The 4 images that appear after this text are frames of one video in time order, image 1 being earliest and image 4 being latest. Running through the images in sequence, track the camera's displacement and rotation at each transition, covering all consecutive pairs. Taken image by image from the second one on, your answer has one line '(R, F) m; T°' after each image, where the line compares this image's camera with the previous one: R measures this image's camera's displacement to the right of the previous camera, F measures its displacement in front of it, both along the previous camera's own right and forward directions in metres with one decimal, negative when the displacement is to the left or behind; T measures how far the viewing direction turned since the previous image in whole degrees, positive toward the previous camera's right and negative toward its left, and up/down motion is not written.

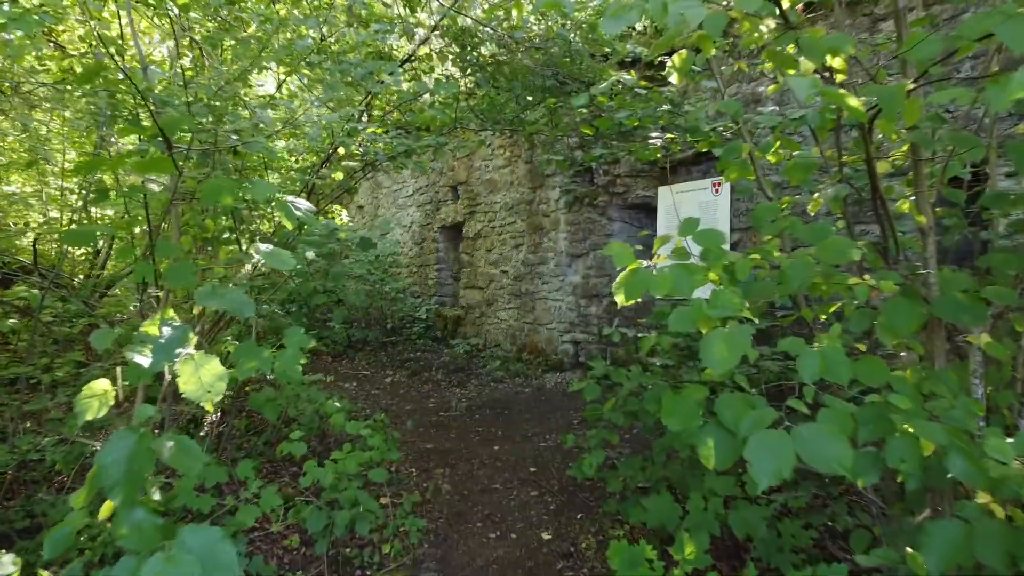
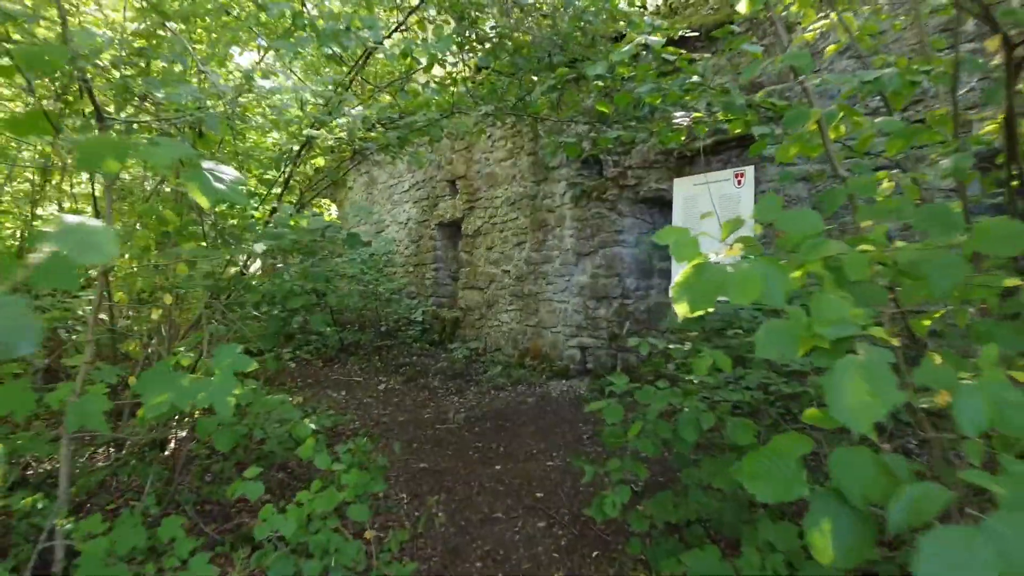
(0.0, +0.4) m; 0°
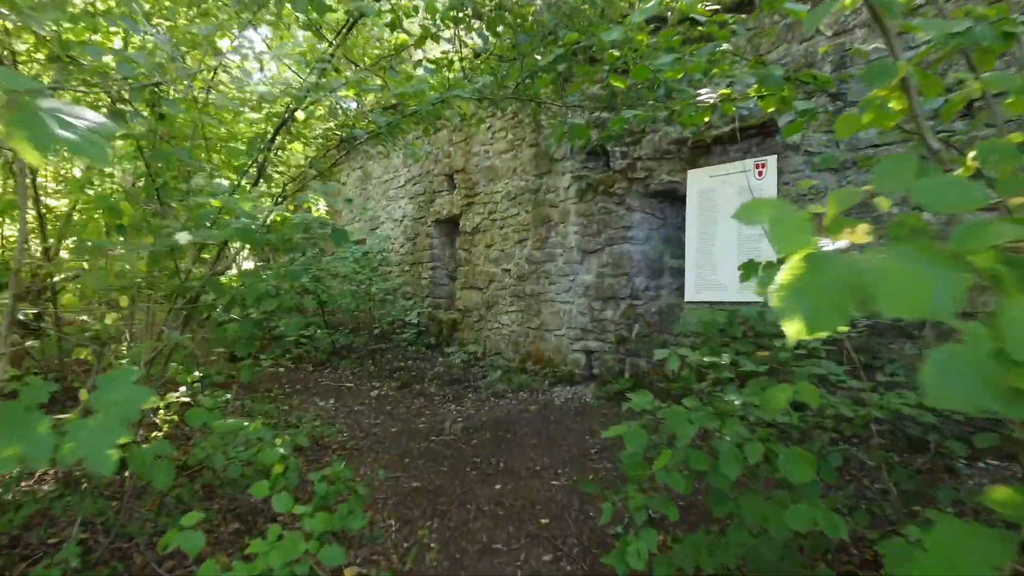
(0.0, +0.3) m; 0°
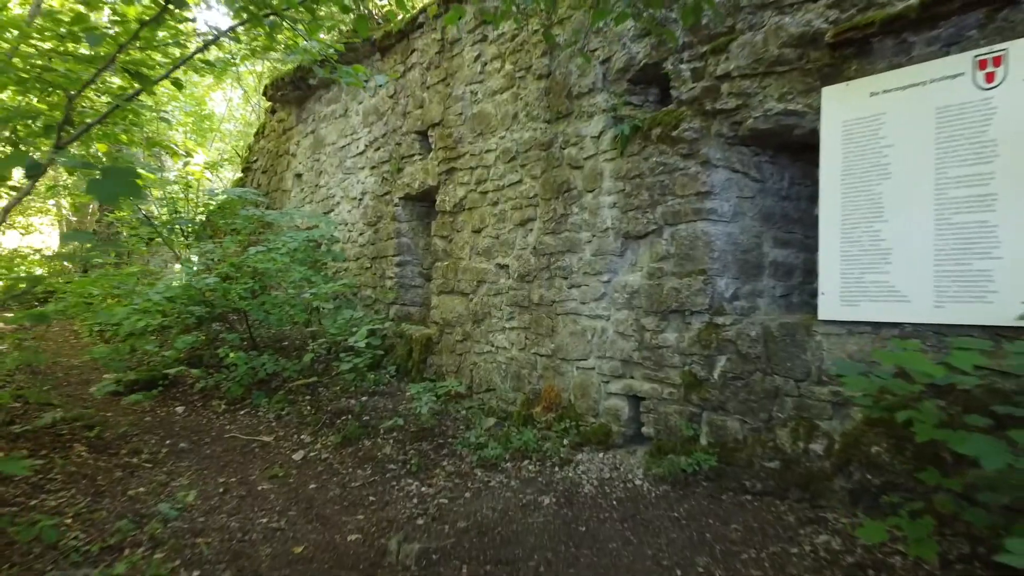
(0.0, +1.8) m; 0°
